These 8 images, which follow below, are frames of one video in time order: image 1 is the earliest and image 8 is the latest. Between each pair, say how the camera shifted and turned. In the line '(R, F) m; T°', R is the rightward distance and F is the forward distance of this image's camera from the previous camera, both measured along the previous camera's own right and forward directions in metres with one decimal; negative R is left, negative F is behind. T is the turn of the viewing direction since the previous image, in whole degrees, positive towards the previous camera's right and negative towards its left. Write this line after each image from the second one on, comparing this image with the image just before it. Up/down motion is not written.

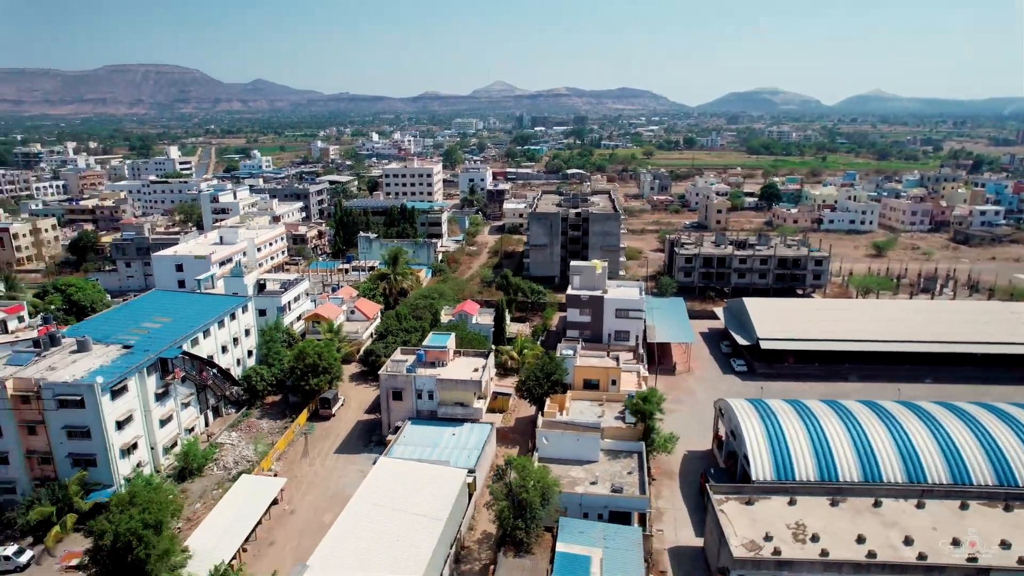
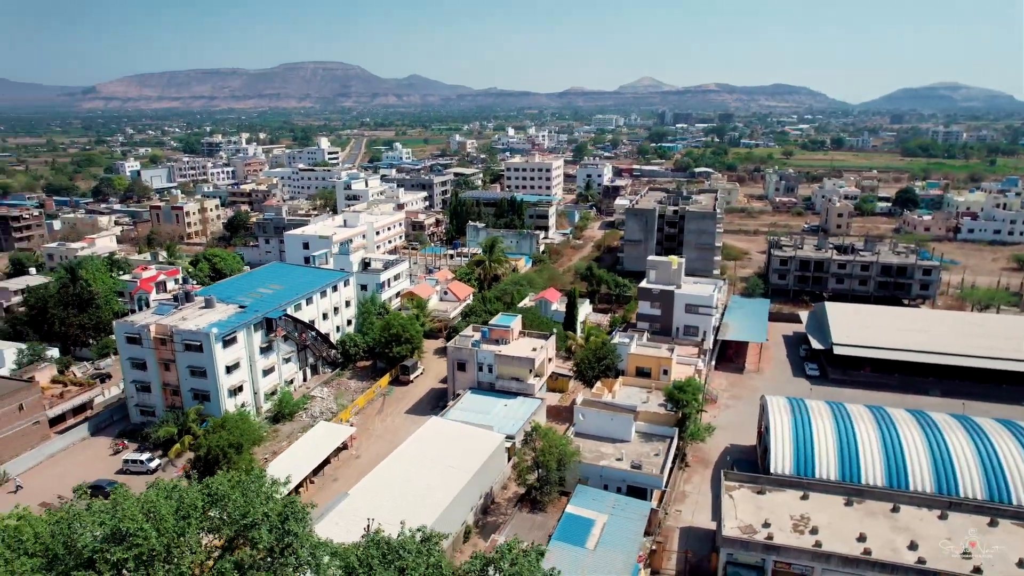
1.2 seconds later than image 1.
(+3.3, -1.8) m; -12°
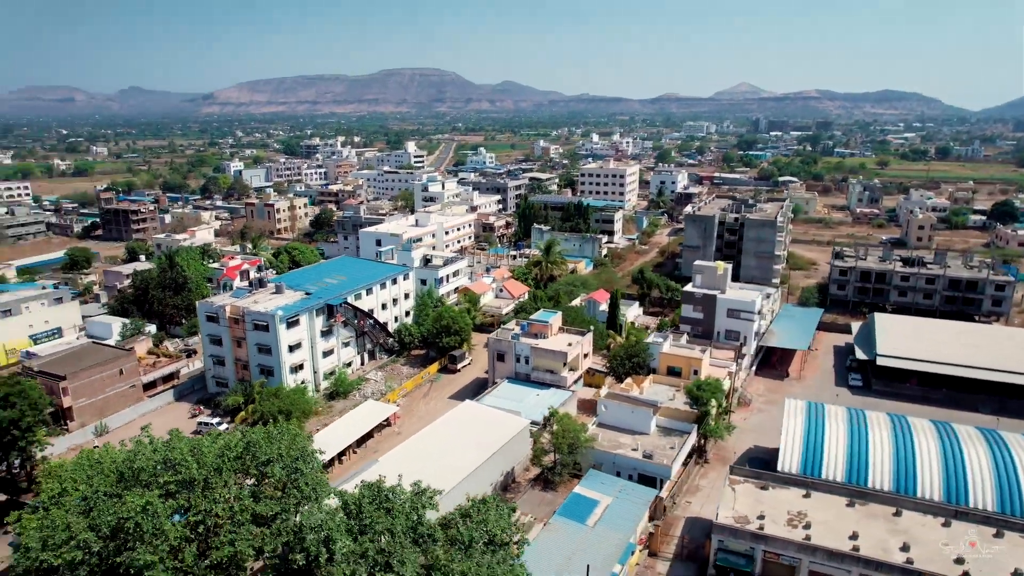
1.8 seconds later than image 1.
(+2.2, -1.6) m; -7°
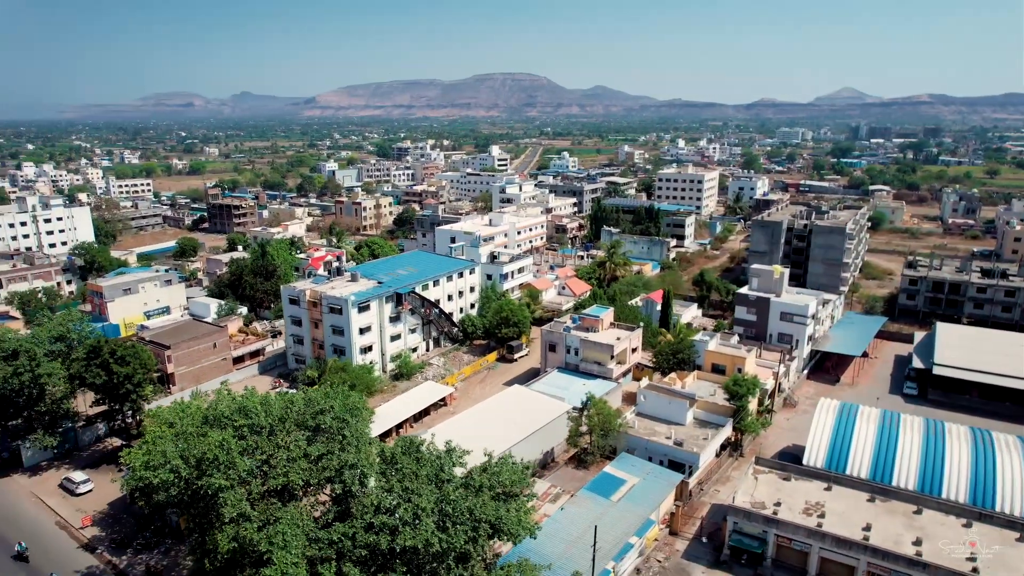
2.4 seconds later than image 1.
(+1.6, -1.9) m; -7°
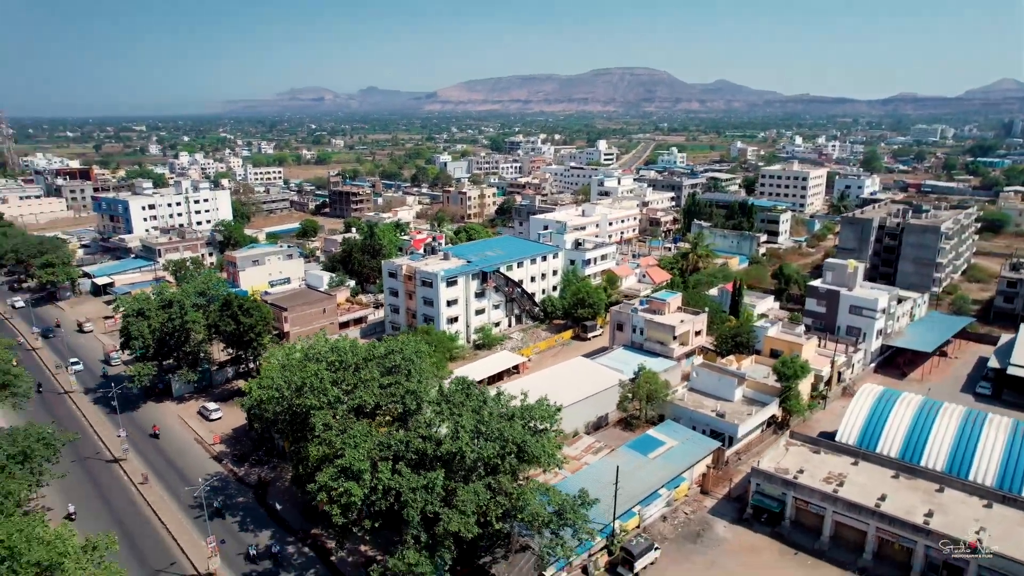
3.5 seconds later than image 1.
(+2.1, -3.0) m; -9°
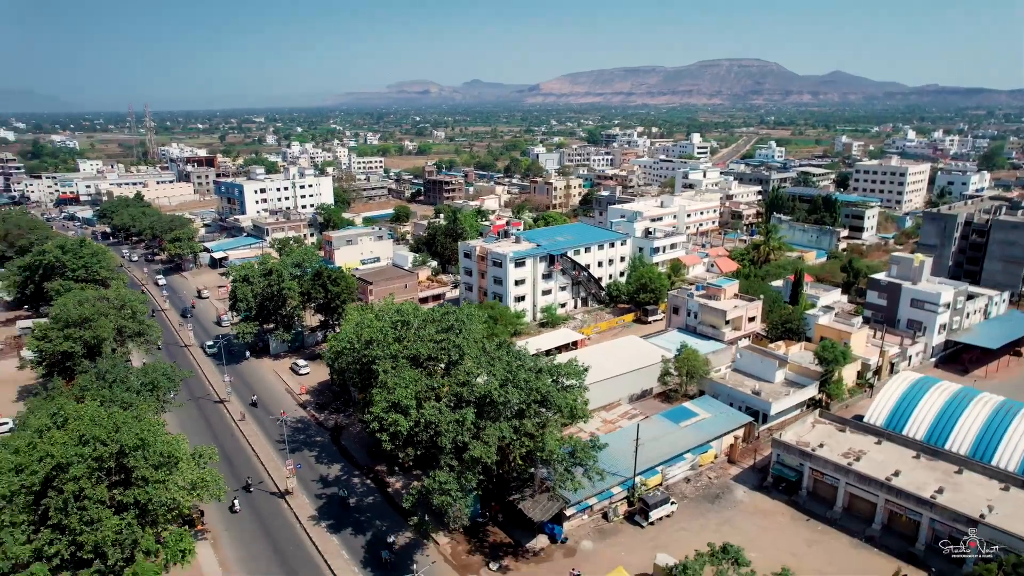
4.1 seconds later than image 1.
(+2.0, -2.5) m; -8°
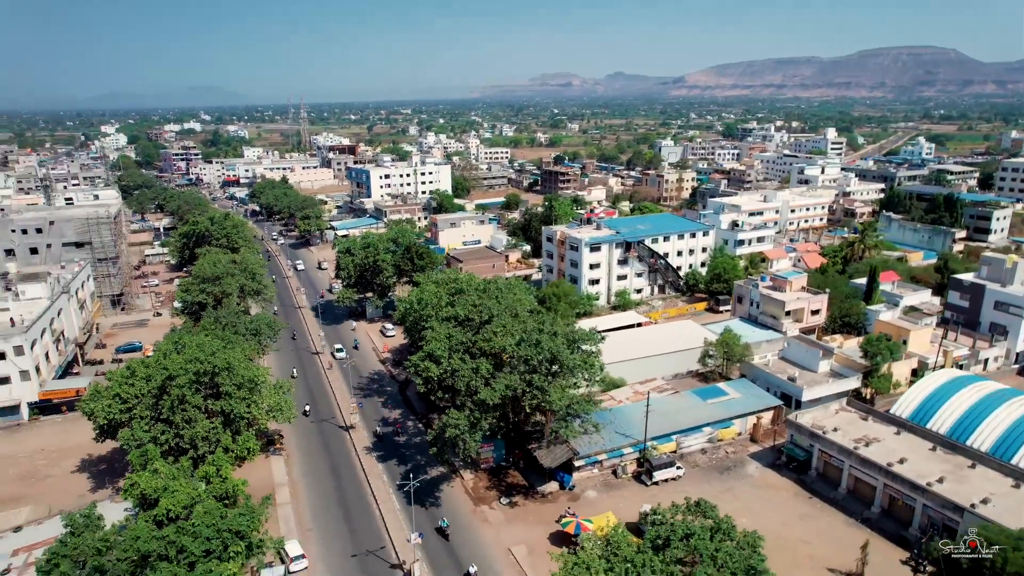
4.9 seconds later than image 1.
(+4.0, -2.6) m; -11°
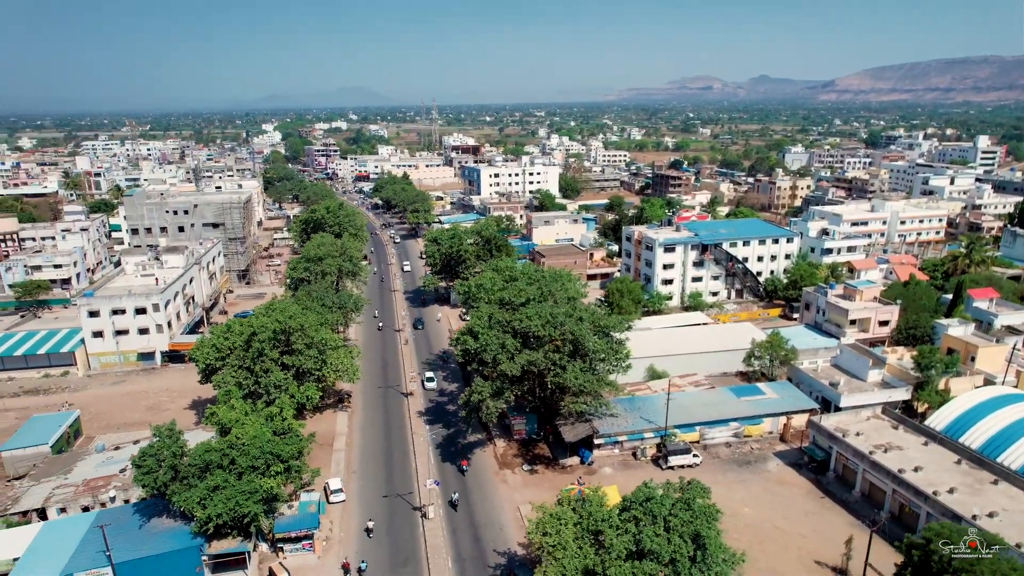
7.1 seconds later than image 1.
(+3.8, -2.1) m; -11°
